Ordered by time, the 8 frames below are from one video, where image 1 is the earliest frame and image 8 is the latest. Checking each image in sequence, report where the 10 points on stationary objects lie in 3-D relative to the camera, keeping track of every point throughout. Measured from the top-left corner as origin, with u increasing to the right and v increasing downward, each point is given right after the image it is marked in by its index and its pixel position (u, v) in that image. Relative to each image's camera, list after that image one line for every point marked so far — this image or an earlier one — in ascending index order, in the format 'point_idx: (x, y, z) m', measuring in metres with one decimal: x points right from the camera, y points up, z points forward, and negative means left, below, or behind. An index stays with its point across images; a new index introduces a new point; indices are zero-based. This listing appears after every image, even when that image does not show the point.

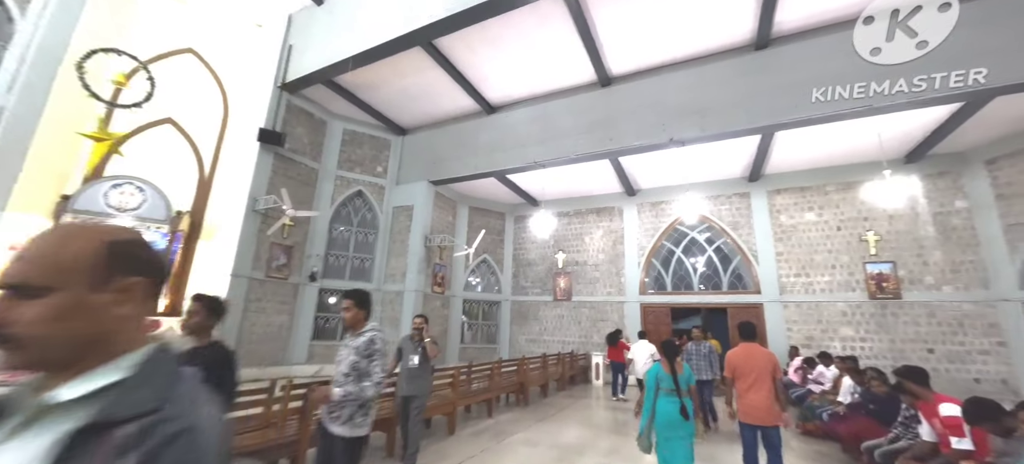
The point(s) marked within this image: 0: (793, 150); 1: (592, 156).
0: (+5.6, +1.6, +7.5) m
1: (+1.7, +1.6, +7.9) m
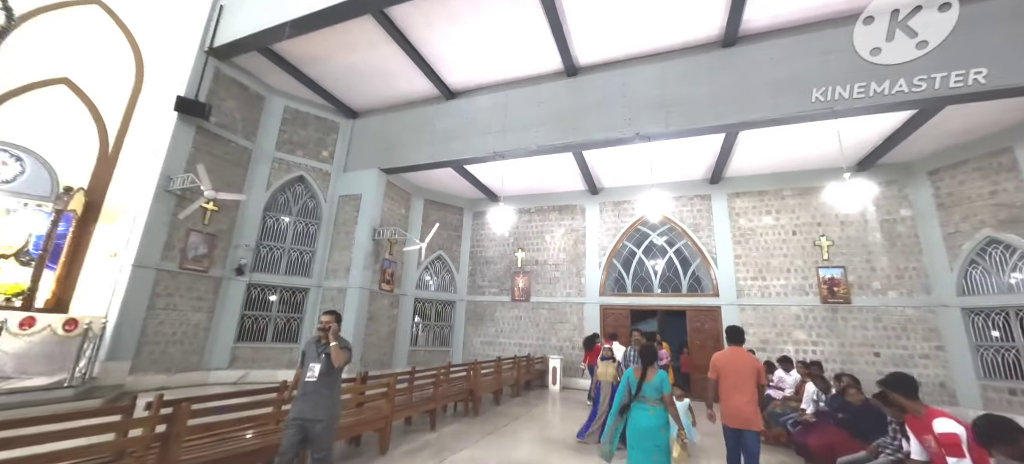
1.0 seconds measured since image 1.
0: (+4.8, +1.6, +7.5) m
1: (+0.8, +1.6, +7.5) m
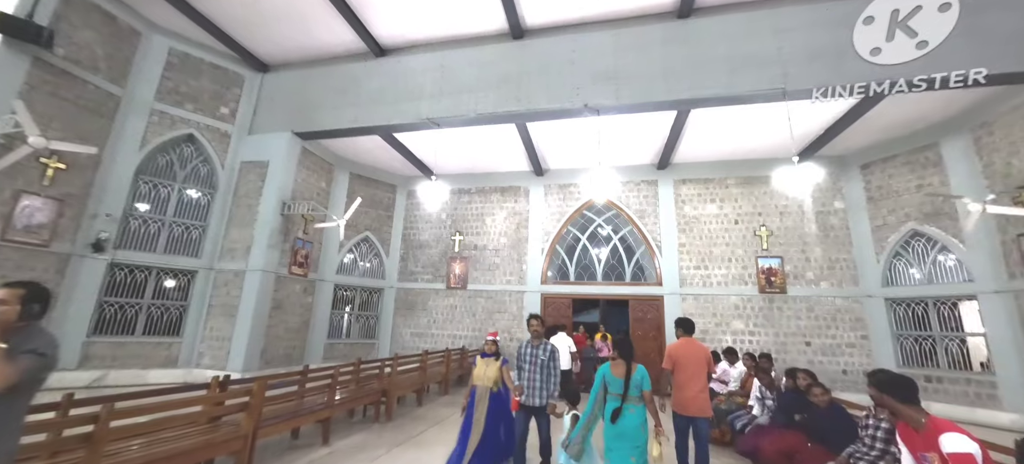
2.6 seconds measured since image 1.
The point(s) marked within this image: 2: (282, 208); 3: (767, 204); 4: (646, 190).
0: (+3.7, +1.8, +7.2) m
1: (-0.3, +2.0, +6.7) m
2: (-4.5, +0.5, +7.3) m
3: (+5.1, +0.6, +7.6) m
4: (+2.9, +0.9, +8.3) m
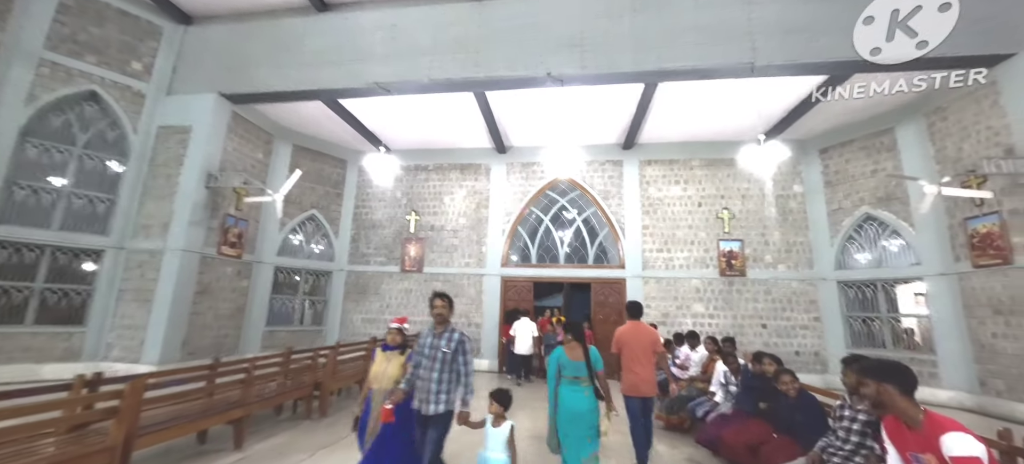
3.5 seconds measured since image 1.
0: (+2.9, +2.1, +6.9) m
1: (-0.9, +2.3, +6.1) m
2: (-5.2, +0.9, +6.5) m
3: (+4.3, +0.9, +7.6) m
4: (+2.1, +1.3, +8.1) m
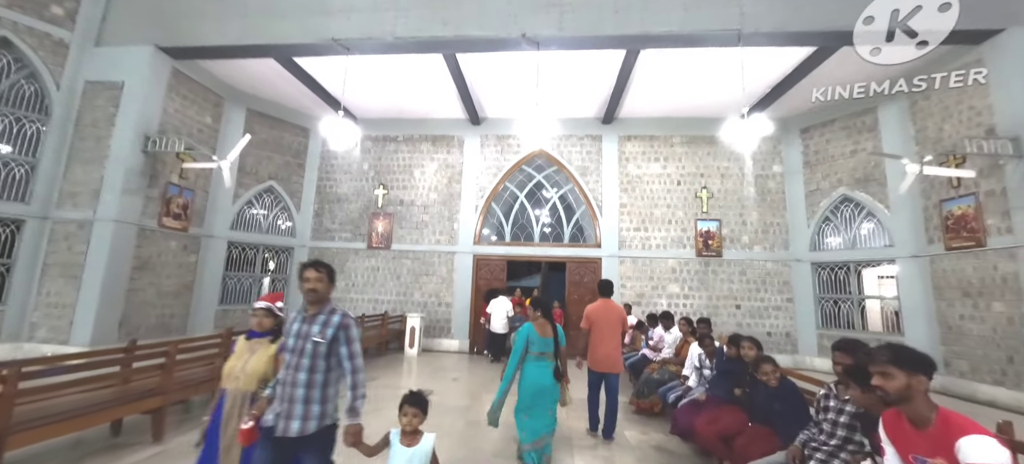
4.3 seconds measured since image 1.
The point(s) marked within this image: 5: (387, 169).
0: (+2.5, +2.5, +6.6) m
1: (-1.3, +2.7, +5.6) m
2: (-5.6, +1.4, +5.8) m
3: (+3.8, +1.3, +7.4) m
4: (+1.6, +1.8, +7.7) m
5: (-2.7, +1.4, +8.1) m
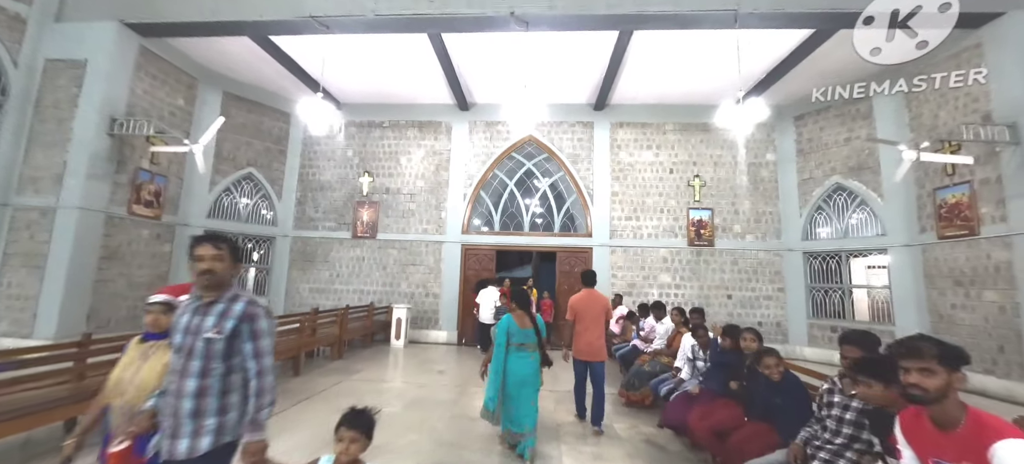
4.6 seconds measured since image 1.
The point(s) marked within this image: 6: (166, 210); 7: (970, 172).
0: (+2.3, +2.7, +6.4) m
1: (-1.5, +2.9, +5.3) m
2: (-5.8, +1.5, +5.5) m
3: (+3.6, +1.5, +7.2) m
4: (+1.4, +2.0, +7.6) m
5: (-2.9, +1.6, +7.9) m
6: (-5.7, +0.4, +6.3) m
7: (+5.7, +0.7, +4.7) m
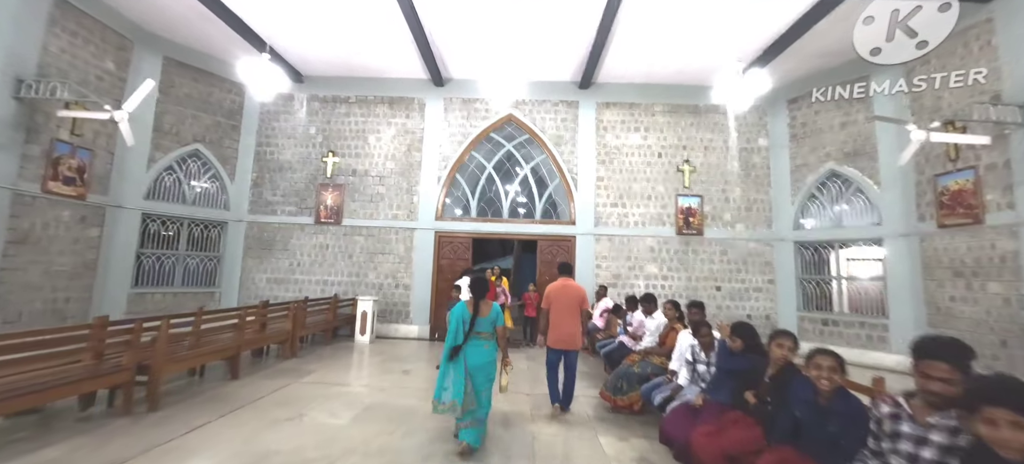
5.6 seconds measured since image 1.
0: (+2.0, +2.9, +5.9) m
1: (-1.8, +3.1, +4.6) m
2: (-6.1, +1.8, +4.7) m
3: (+3.3, +1.7, +6.8) m
4: (+1.0, +2.2, +7.0) m
5: (-3.3, +1.9, +7.2) m
6: (-6.1, +0.6, +5.5) m
7: (+5.4, +0.9, +4.4) m
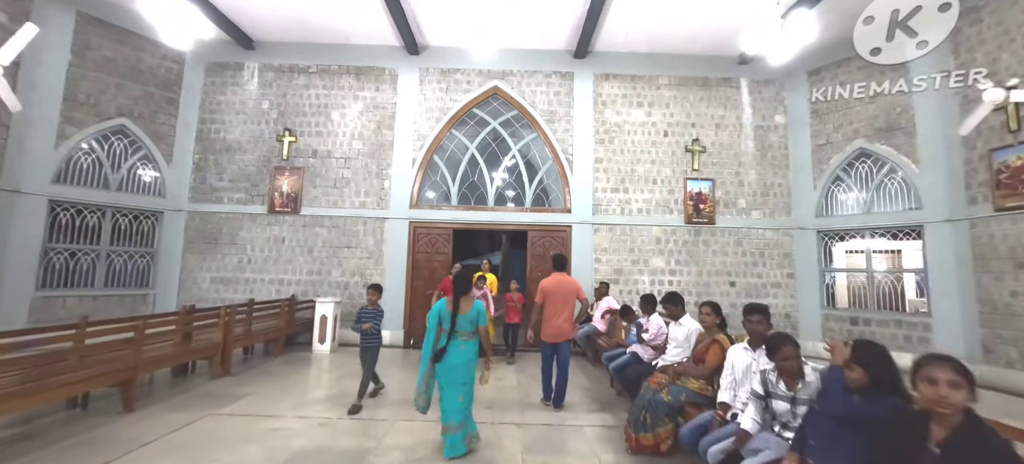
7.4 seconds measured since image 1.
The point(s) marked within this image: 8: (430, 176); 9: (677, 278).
0: (+1.8, +3.1, +5.1) m
1: (-2.0, +3.2, +3.7) m
2: (-6.2, +1.9, +3.6) m
3: (+3.0, +1.9, +6.1) m
4: (+0.7, +2.4, +6.2) m
5: (-3.5, +2.0, +6.2) m
6: (-6.2, +0.7, +4.4) m
7: (+5.3, +1.1, +3.8) m
8: (-1.3, +0.9, +6.2) m
9: (+2.5, -0.7, +5.8) m
